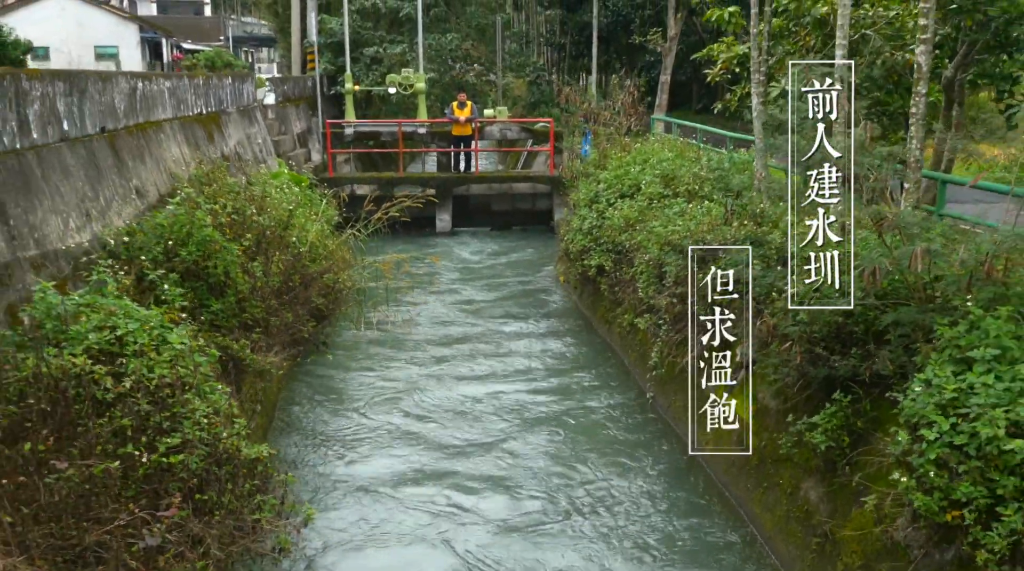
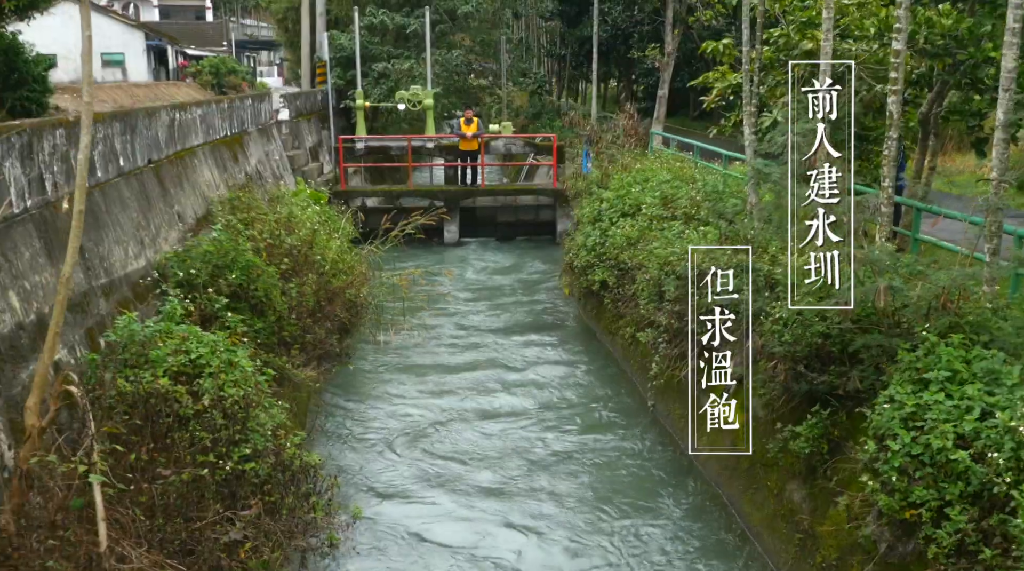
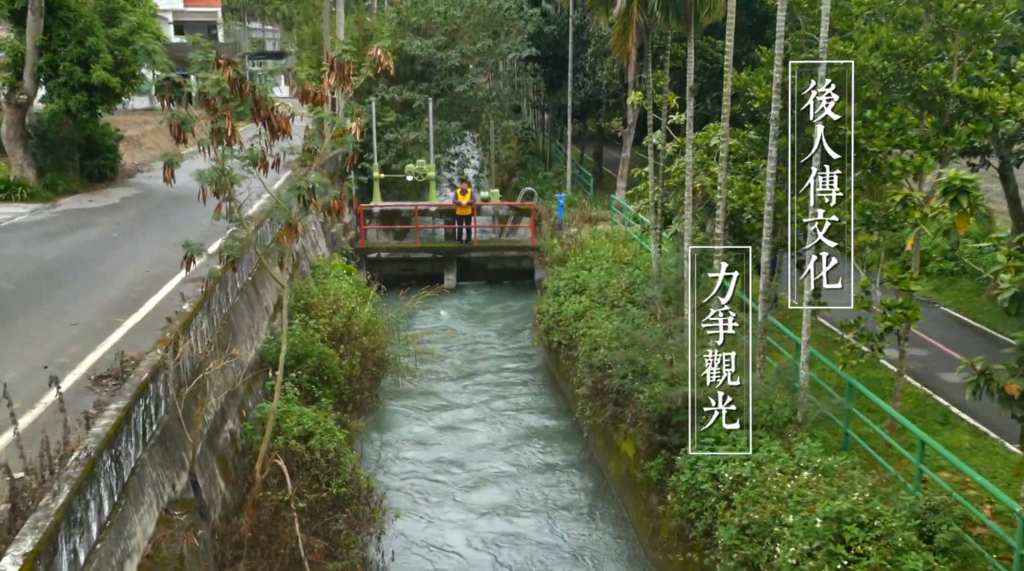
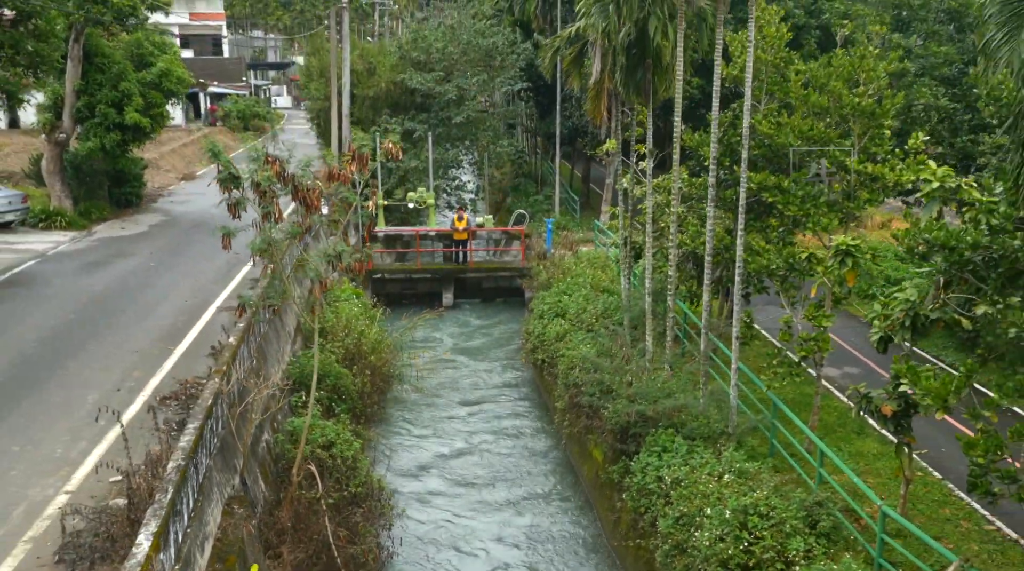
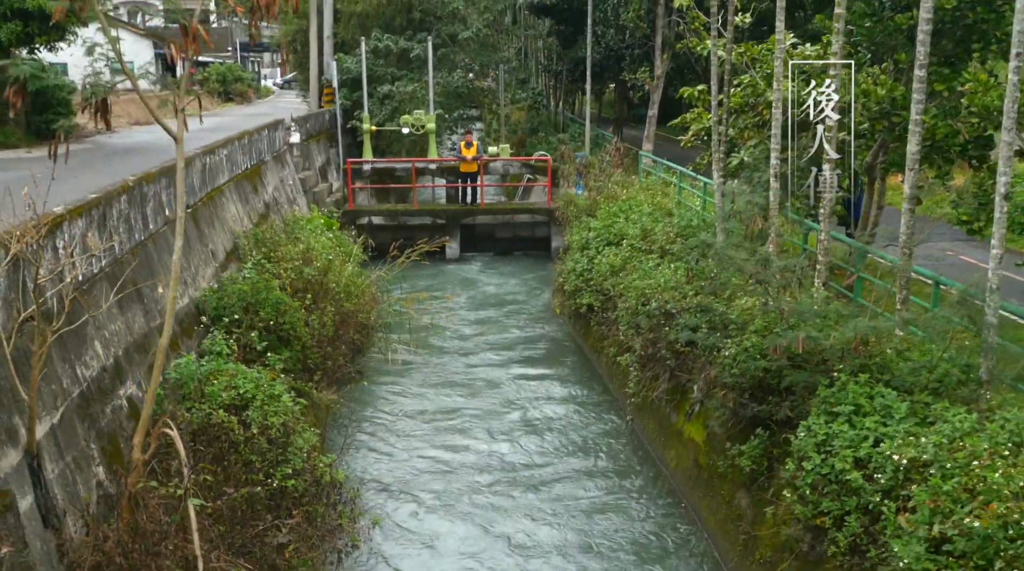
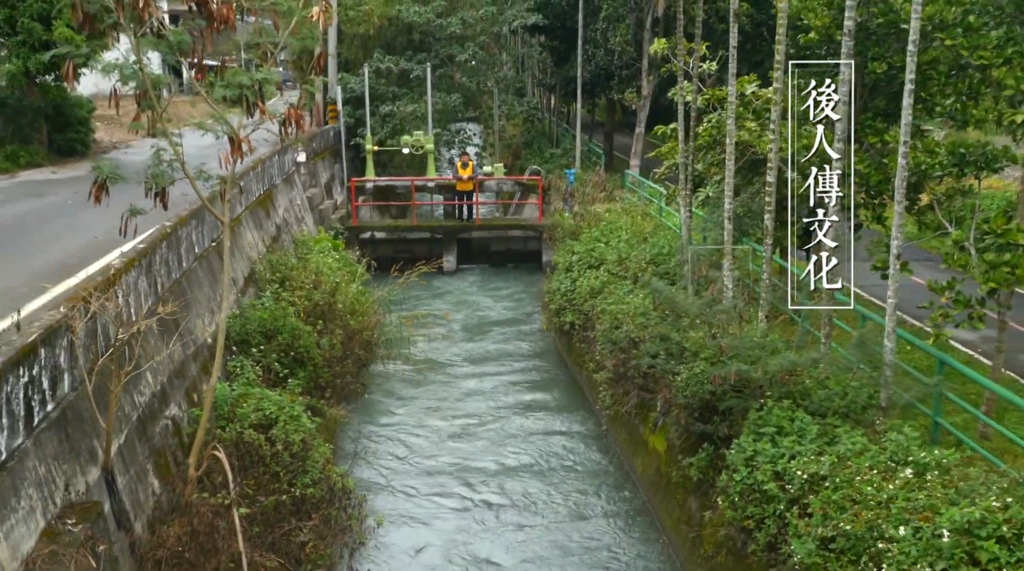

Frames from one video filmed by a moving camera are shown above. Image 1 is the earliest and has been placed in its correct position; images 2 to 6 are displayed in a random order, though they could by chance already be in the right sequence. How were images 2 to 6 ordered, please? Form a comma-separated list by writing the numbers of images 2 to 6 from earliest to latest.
2, 5, 6, 3, 4
